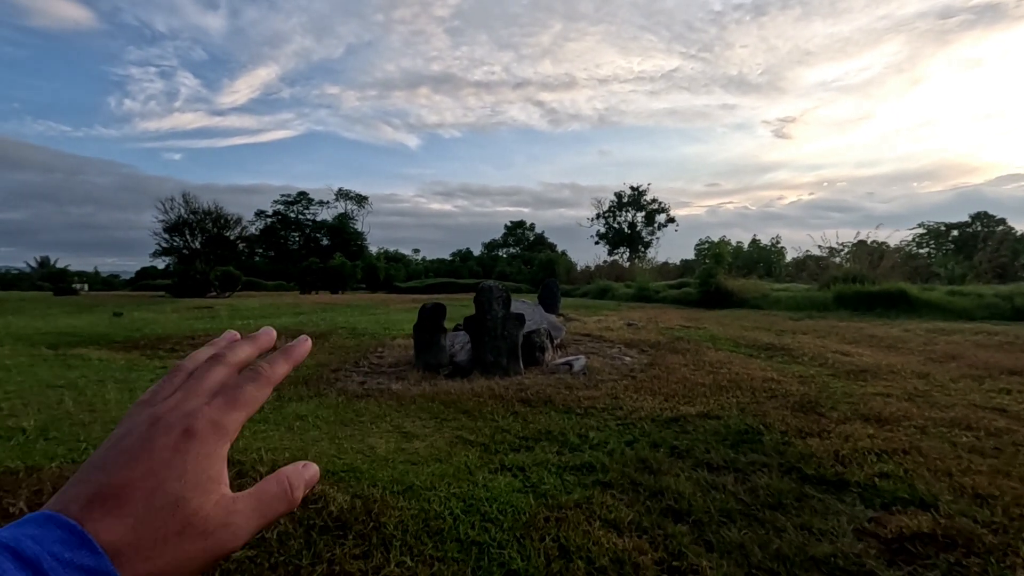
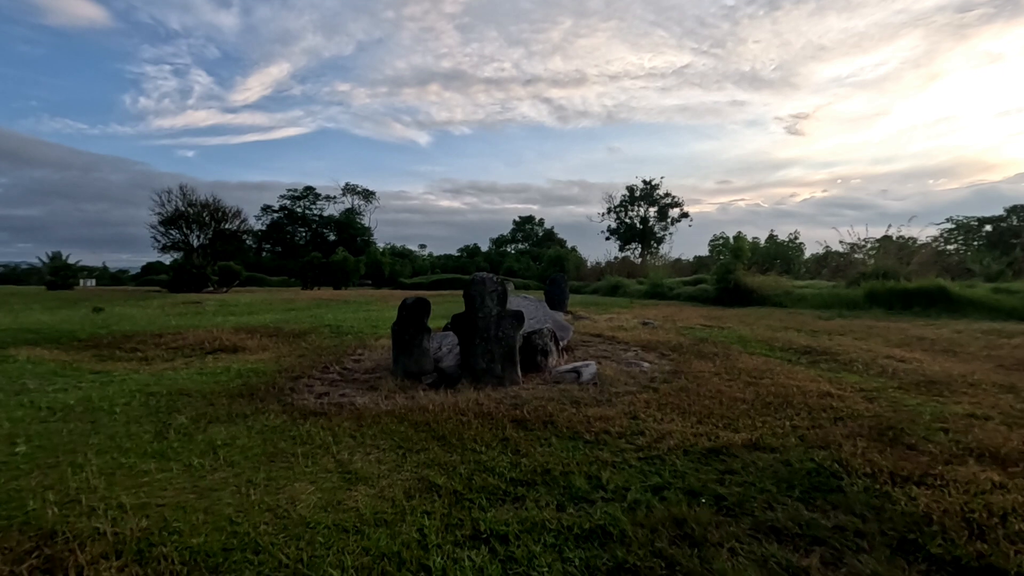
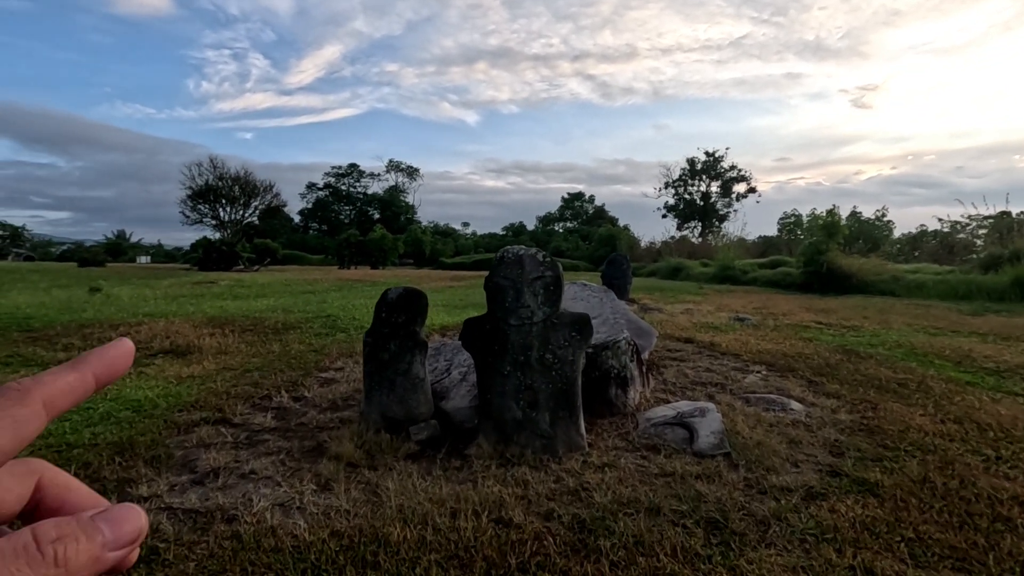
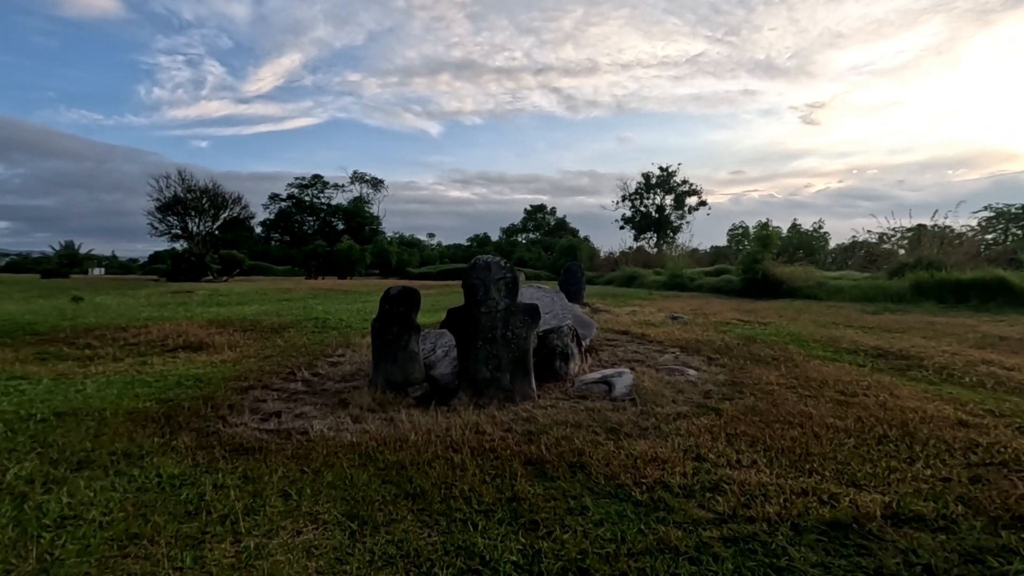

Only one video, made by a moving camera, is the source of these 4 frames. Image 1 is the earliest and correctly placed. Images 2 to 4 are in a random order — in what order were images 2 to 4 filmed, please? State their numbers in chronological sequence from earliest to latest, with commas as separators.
2, 4, 3
